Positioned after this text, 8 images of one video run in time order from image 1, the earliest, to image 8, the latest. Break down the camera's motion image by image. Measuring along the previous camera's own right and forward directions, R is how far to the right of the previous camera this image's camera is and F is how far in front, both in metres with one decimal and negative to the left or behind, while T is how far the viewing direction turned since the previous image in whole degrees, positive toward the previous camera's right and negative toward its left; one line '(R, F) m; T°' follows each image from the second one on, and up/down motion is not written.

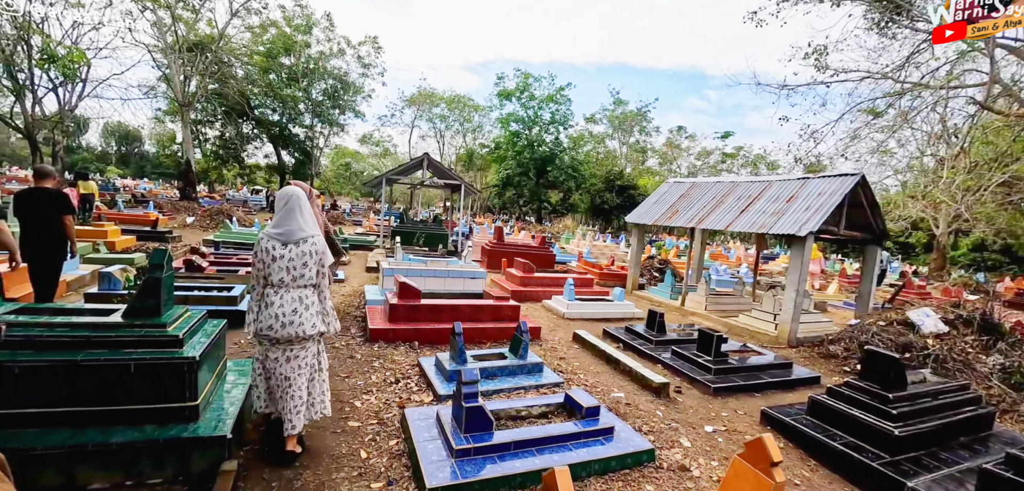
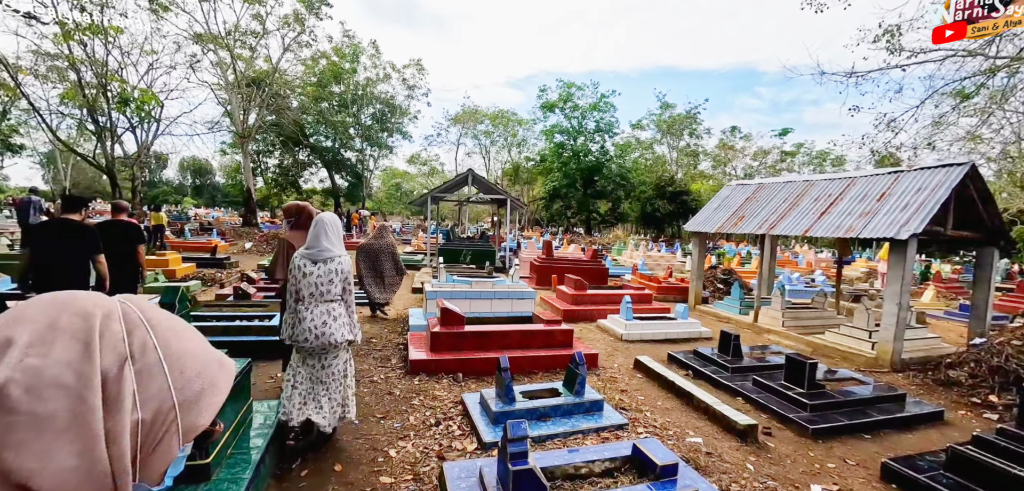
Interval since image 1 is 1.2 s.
(0.0, +0.5) m; -6°
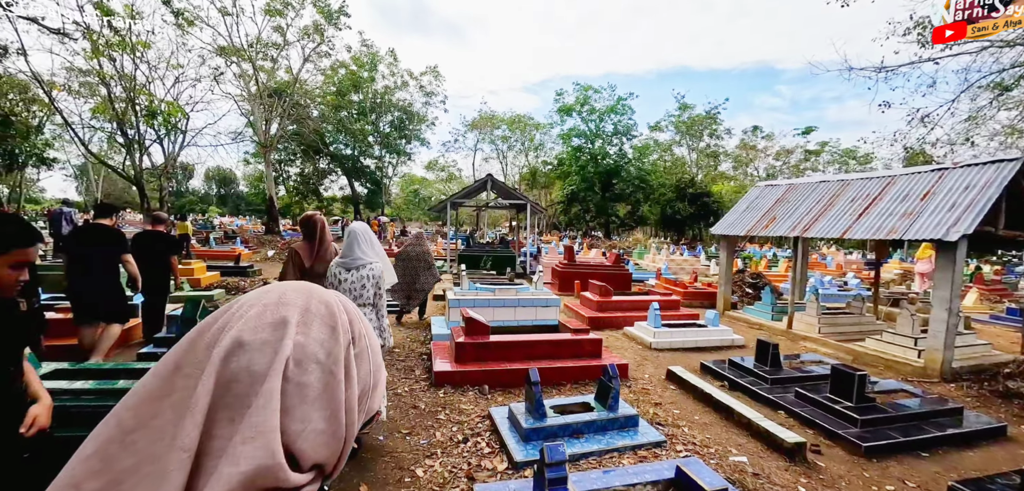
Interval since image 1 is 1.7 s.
(-0.1, +0.1) m; -2°
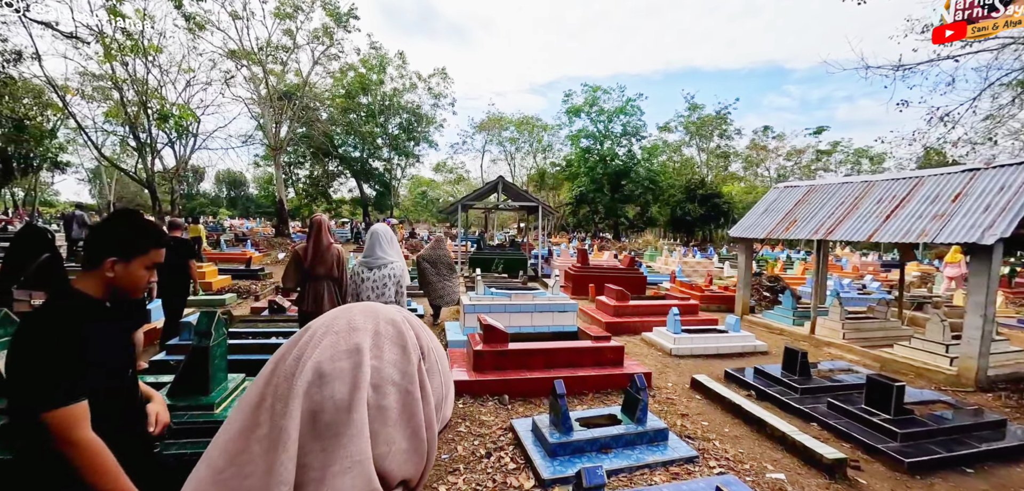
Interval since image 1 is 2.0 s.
(-0.1, +0.1) m; -1°
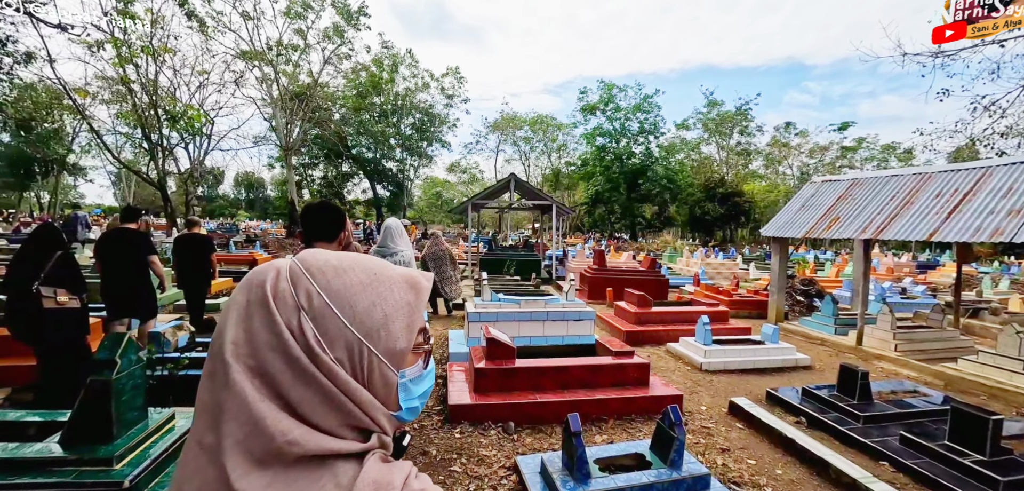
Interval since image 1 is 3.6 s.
(+0.1, +0.6) m; -2°
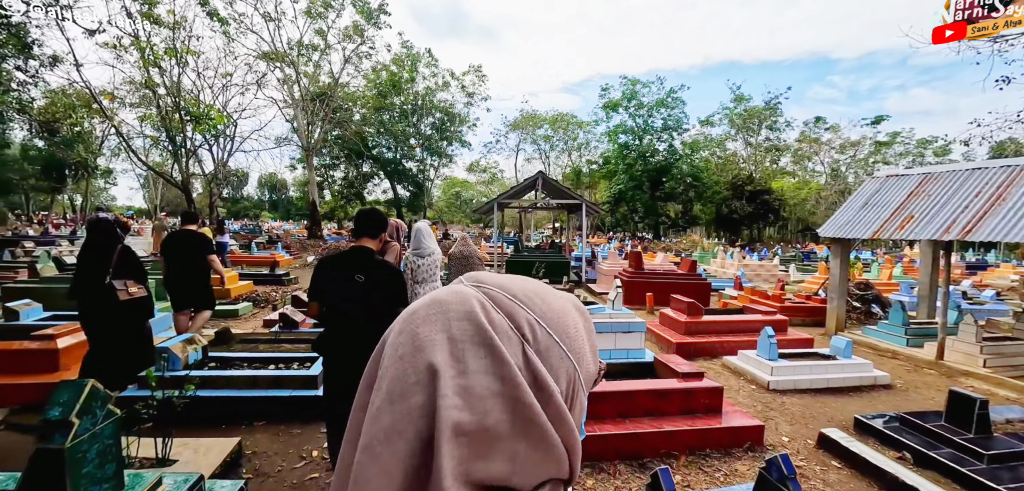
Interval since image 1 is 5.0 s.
(-0.3, +0.5) m; -2°
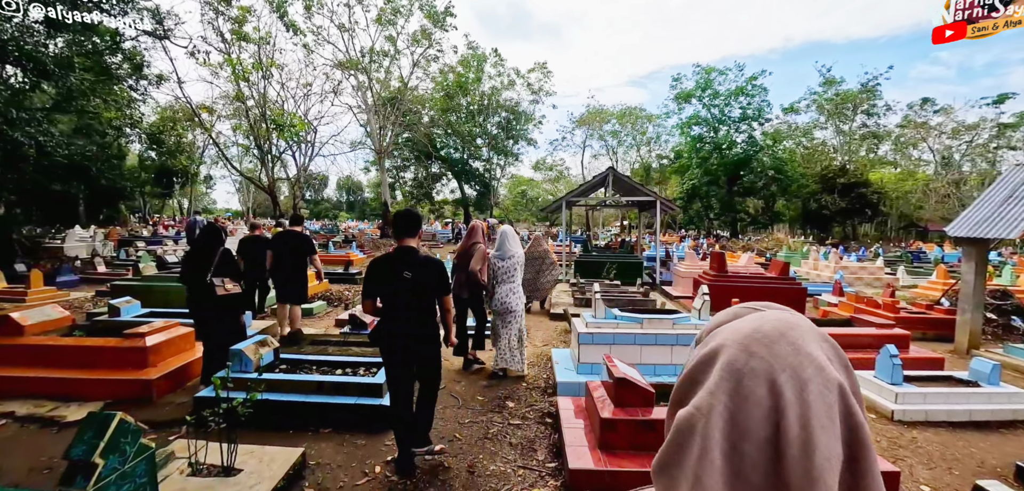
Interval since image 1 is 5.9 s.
(-0.1, +0.3) m; -8°
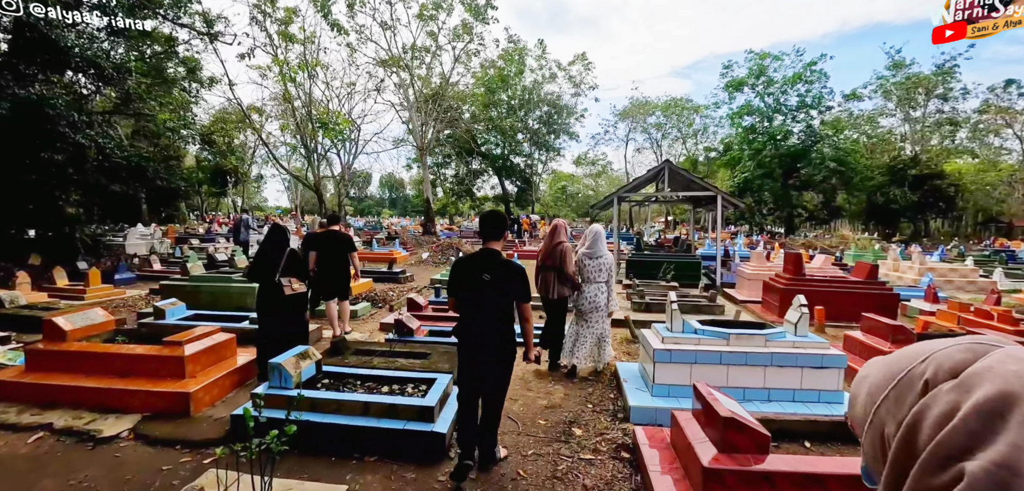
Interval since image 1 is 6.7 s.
(-0.2, +0.5) m; -5°
